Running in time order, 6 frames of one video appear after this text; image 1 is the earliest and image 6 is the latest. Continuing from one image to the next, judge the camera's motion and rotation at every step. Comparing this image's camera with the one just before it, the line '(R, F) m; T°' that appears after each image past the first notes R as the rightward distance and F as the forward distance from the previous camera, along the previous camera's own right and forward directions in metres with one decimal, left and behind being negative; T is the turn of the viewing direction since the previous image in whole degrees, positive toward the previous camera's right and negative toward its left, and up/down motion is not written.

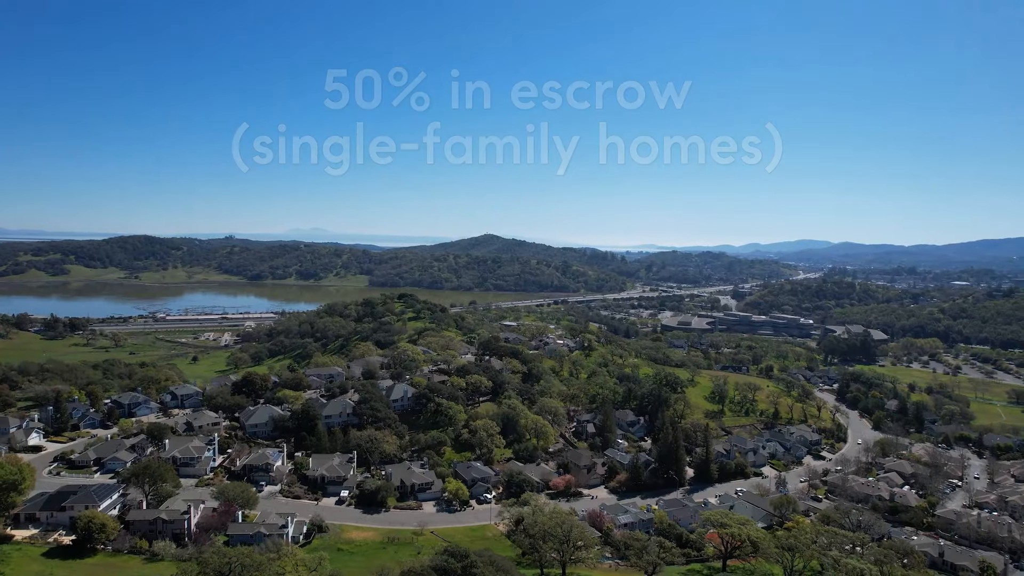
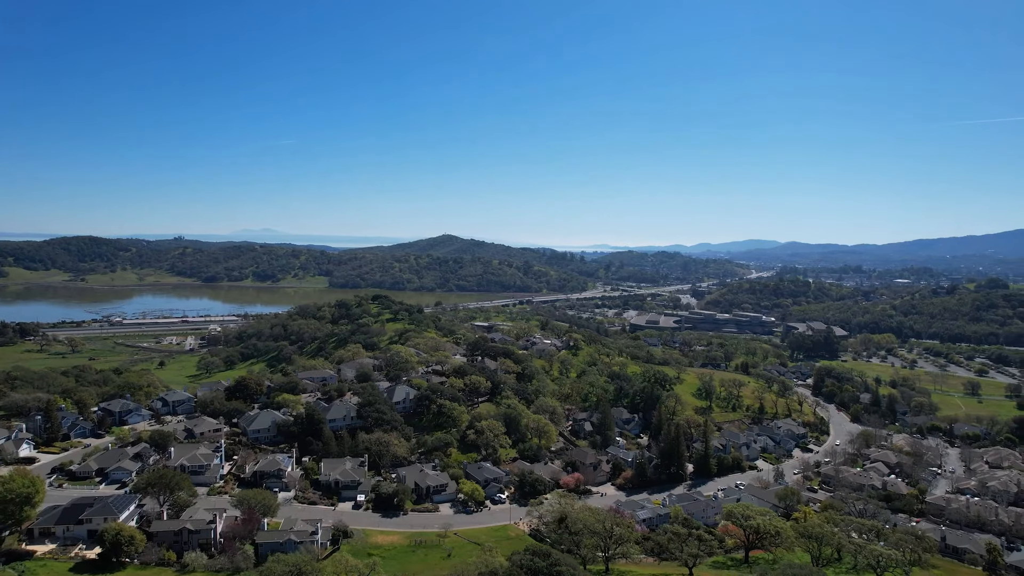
(-2.6, 0.0) m; +4°
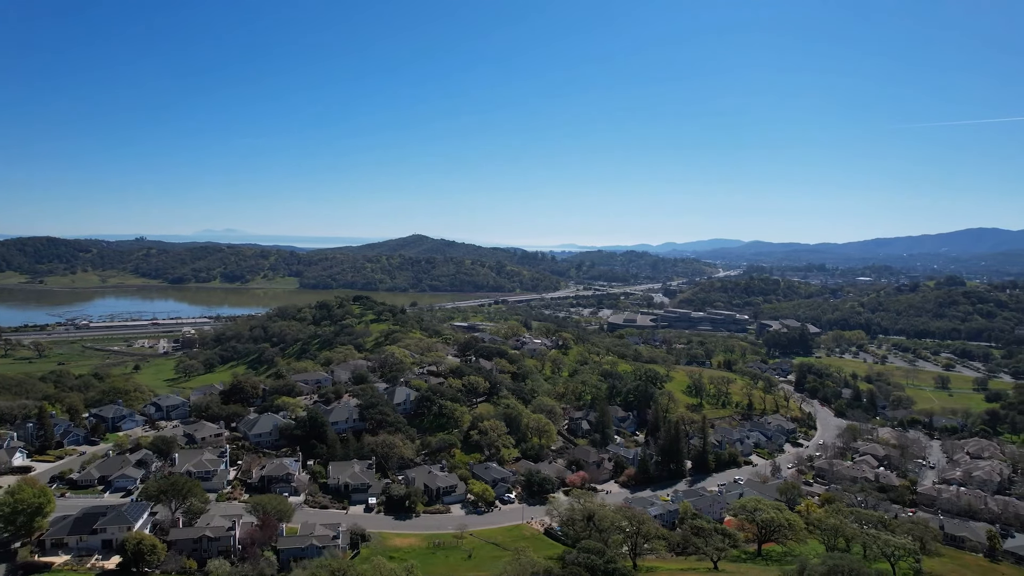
(-1.8, 0.0) m; +3°
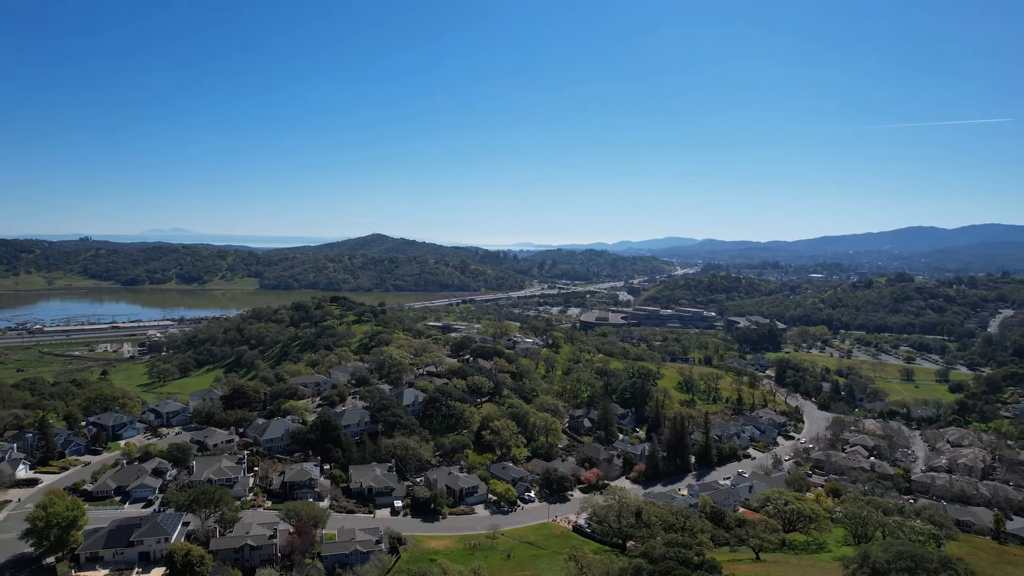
(-2.8, 0.0) m; +3°
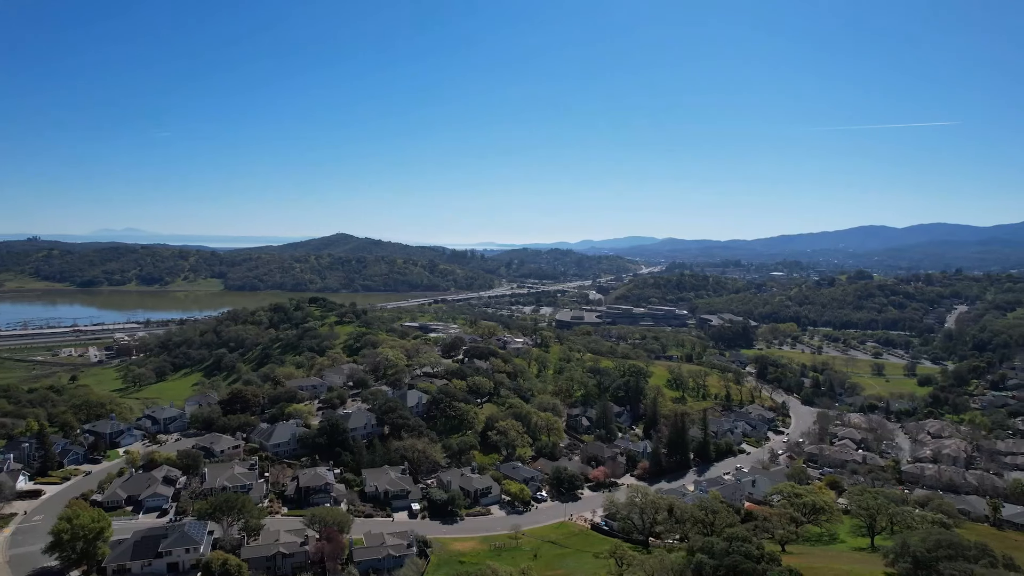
(-2.1, 0.0) m; +3°
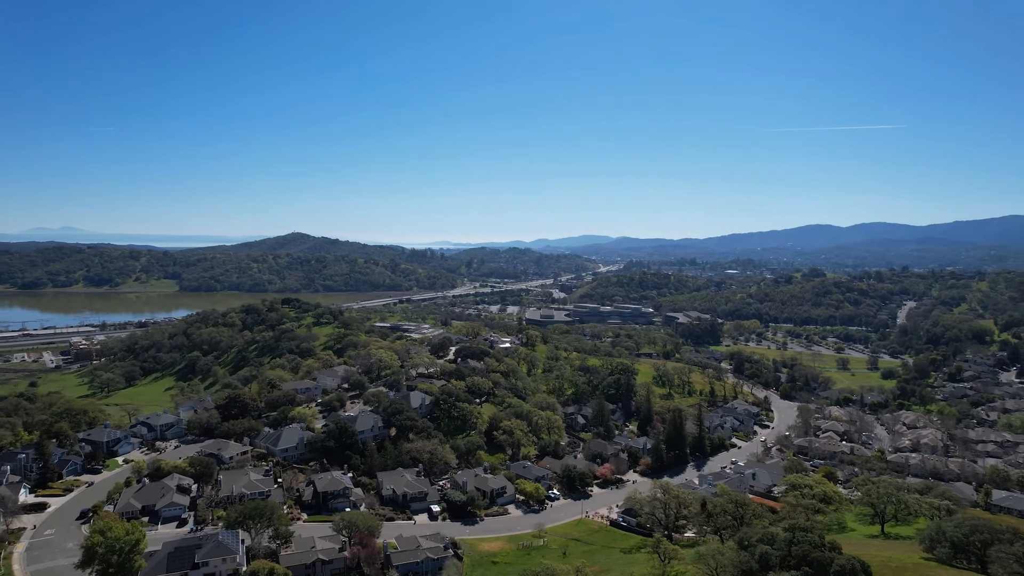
(-2.5, -0.1) m; +4°
